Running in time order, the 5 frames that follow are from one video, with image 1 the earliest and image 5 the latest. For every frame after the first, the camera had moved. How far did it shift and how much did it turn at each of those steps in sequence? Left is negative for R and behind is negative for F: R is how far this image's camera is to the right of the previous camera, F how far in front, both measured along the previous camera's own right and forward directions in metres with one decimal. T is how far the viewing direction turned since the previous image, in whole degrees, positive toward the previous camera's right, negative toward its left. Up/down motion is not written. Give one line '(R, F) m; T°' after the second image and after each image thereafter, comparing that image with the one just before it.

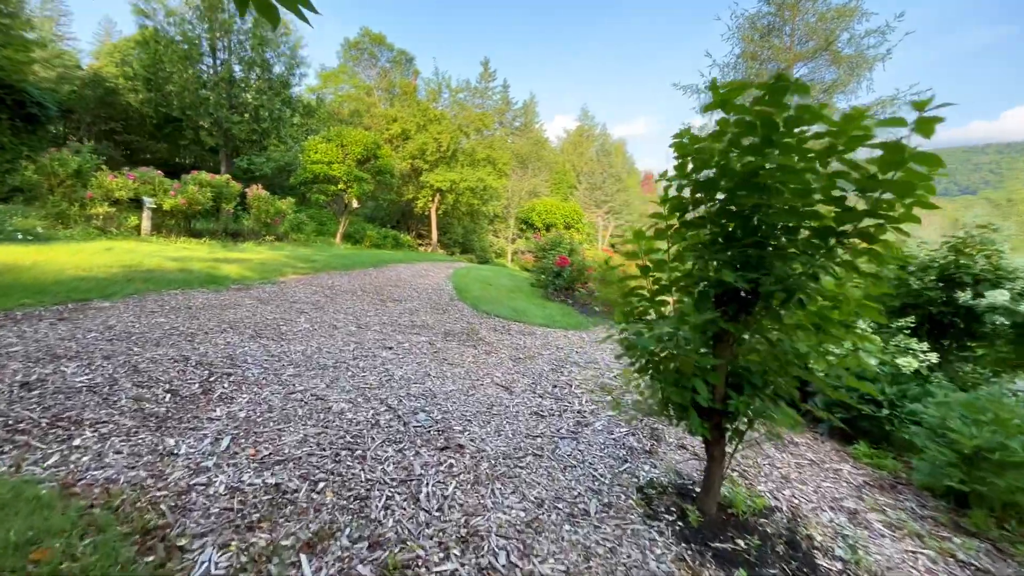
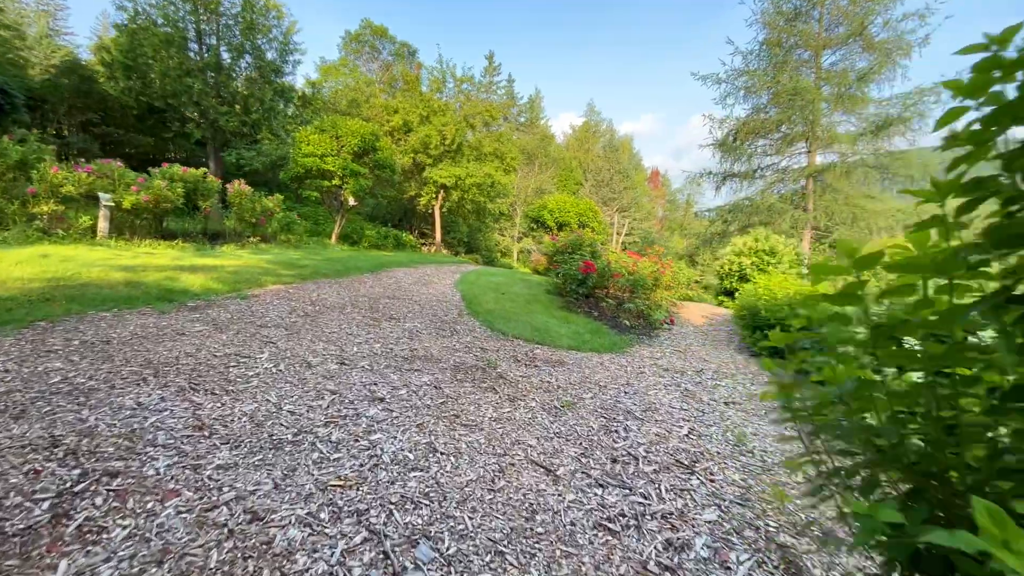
(-0.2, +1.1) m; 0°
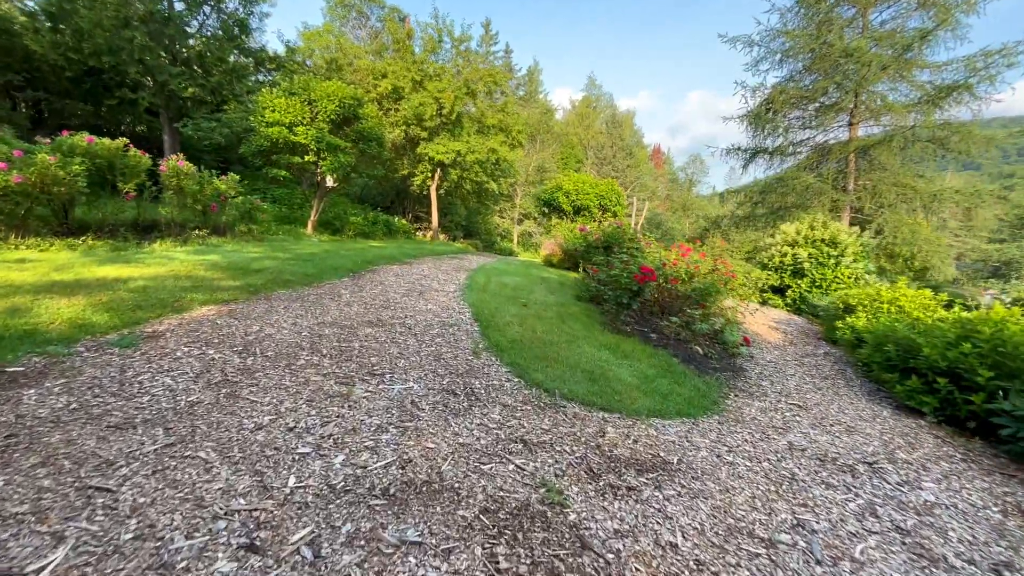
(-0.4, +1.9) m; +1°
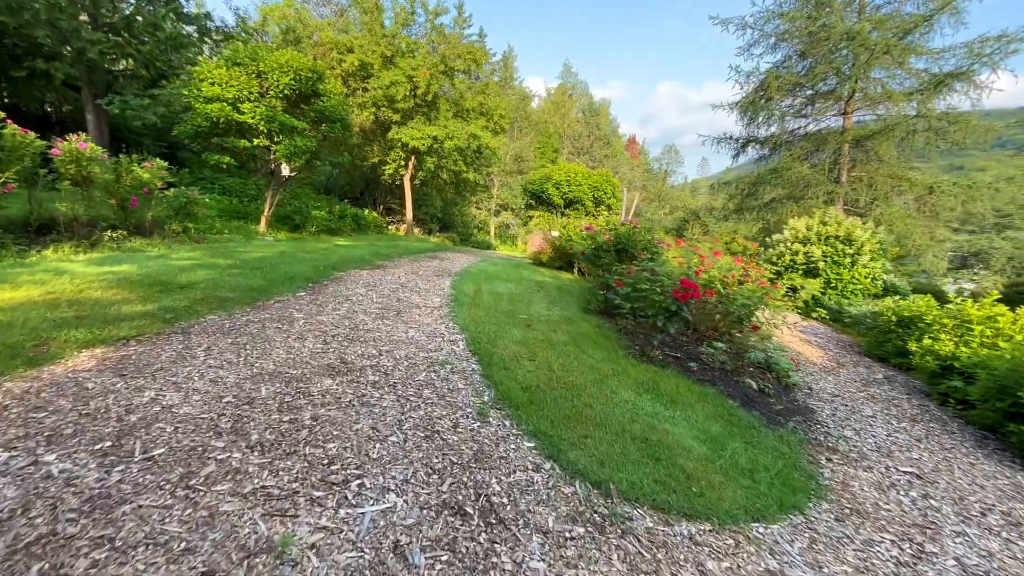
(-0.3, +1.2) m; +3°
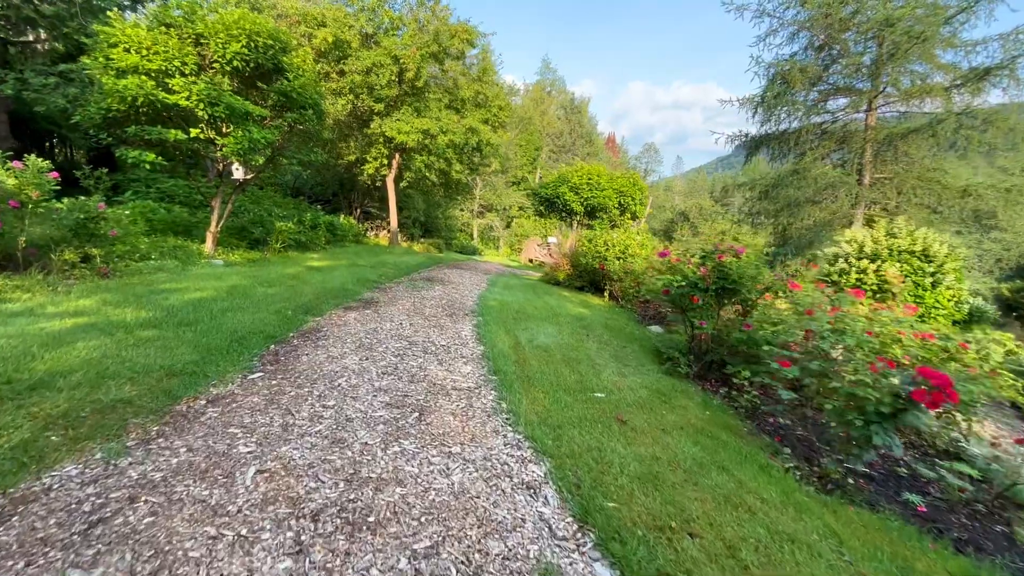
(-0.7, +1.8) m; +3°
